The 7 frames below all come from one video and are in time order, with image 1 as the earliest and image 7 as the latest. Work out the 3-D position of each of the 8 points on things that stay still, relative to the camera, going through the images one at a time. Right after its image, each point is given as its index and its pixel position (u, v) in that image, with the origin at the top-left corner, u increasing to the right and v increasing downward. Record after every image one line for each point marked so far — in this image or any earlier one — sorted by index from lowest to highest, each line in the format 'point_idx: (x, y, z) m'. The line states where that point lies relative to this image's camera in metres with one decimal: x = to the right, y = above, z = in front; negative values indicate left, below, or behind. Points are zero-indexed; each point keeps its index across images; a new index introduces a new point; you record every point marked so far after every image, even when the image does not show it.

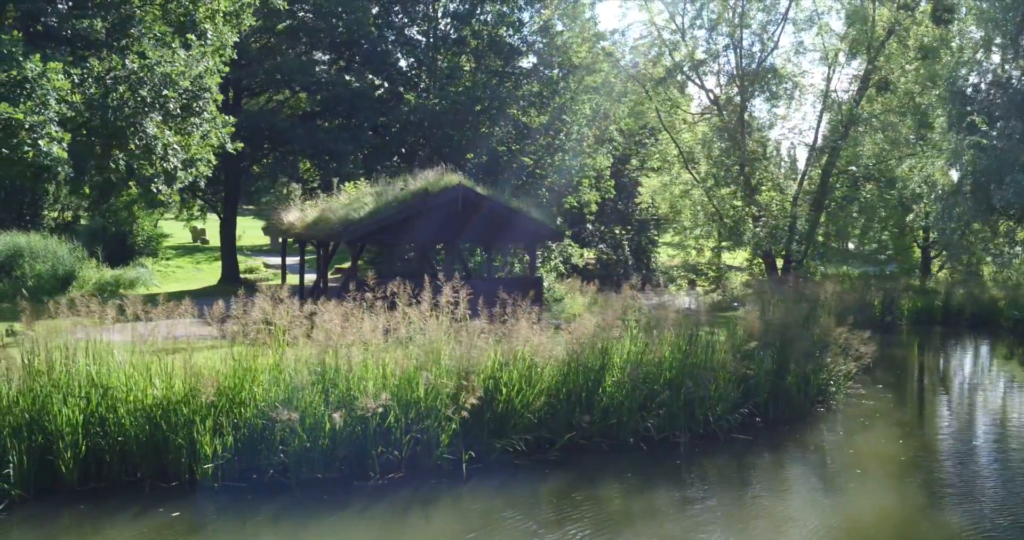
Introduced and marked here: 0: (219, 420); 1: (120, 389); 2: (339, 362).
0: (-2.8, -1.4, +8.1) m
1: (-3.7, -1.1, +8.2) m
2: (-1.7, -1.0, +8.7) m
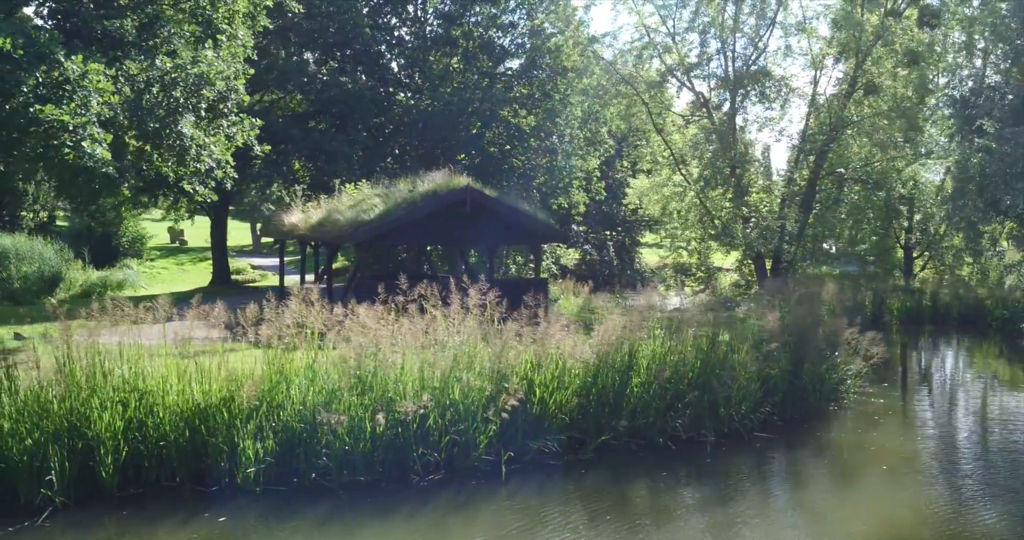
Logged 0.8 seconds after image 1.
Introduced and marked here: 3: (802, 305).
0: (-2.4, -1.5, +8.1) m
1: (-3.3, -1.2, +8.1) m
2: (-1.4, -1.0, +8.7) m
3: (+4.4, -0.5, +12.7) m
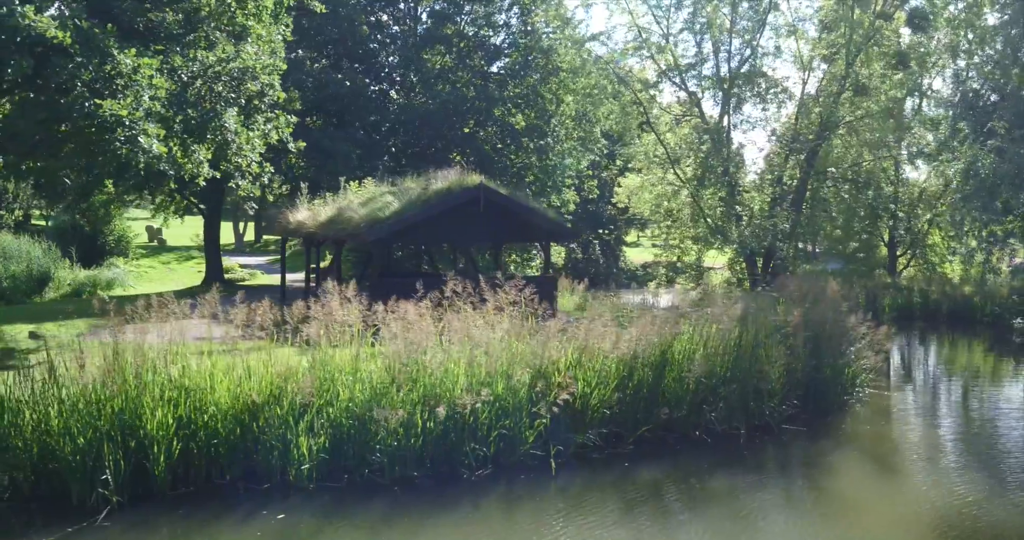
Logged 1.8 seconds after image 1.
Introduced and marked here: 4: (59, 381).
0: (-1.9, -1.4, +8.0) m
1: (-2.8, -1.1, +8.0) m
2: (-0.9, -0.9, +8.7) m
3: (+4.7, -0.5, +12.9) m
4: (-4.1, -1.0, +7.7) m
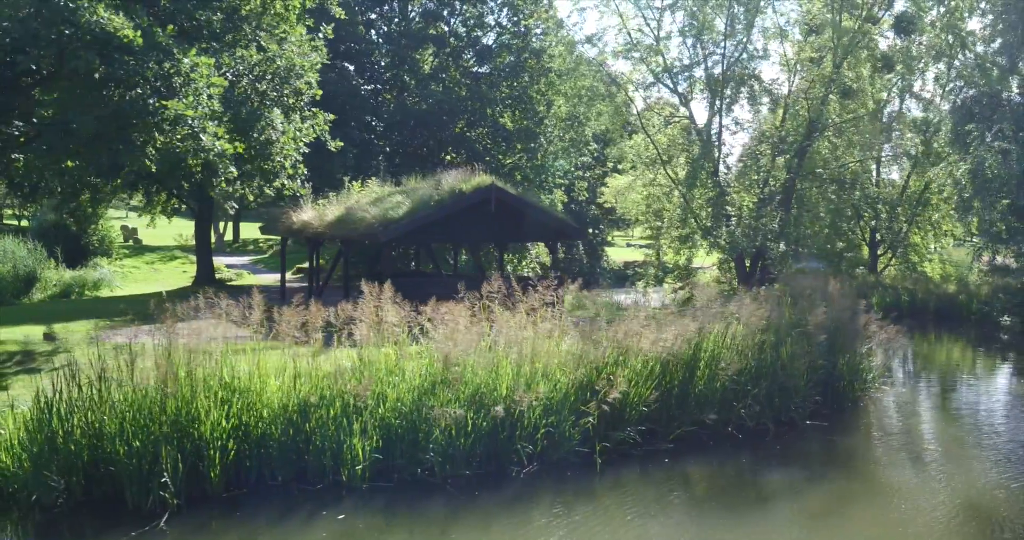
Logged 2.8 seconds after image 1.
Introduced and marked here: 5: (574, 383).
0: (-1.4, -1.4, +8.0) m
1: (-2.3, -1.1, +8.0) m
2: (-0.4, -0.9, +8.7) m
3: (+5.0, -0.4, +13.2) m
4: (-3.6, -1.0, +7.6) m
5: (+0.7, -1.2, +9.1) m
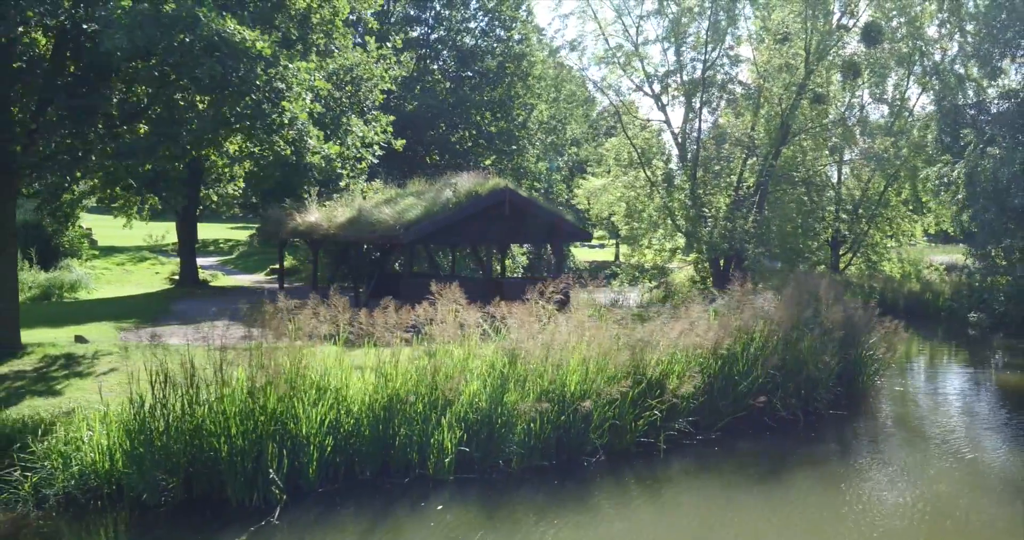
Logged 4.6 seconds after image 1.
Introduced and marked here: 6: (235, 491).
0: (-0.7, -1.4, +8.3) m
1: (-1.6, -1.2, +8.2) m
2: (+0.3, -1.0, +9.1) m
3: (+5.4, -0.4, +13.9) m
4: (-2.8, -1.0, +7.8) m
5: (+1.4, -1.2, +9.5) m
6: (-2.4, -1.9, +7.5) m
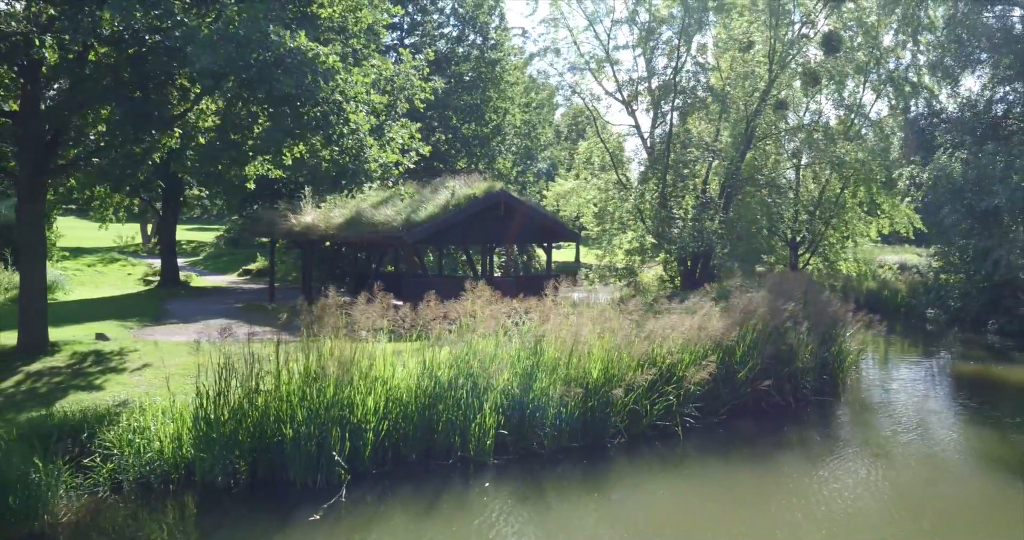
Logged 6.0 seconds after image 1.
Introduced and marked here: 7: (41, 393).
0: (-0.3, -1.4, +9.0) m
1: (-1.2, -1.1, +8.8) m
2: (+0.6, -0.9, +9.7) m
3: (+5.4, -0.4, +14.9) m
4: (-2.4, -1.0, +8.3) m
5: (+1.7, -1.2, +10.3) m
6: (-2.0, -1.9, +8.0) m
7: (-5.4, -1.4, +9.7) m
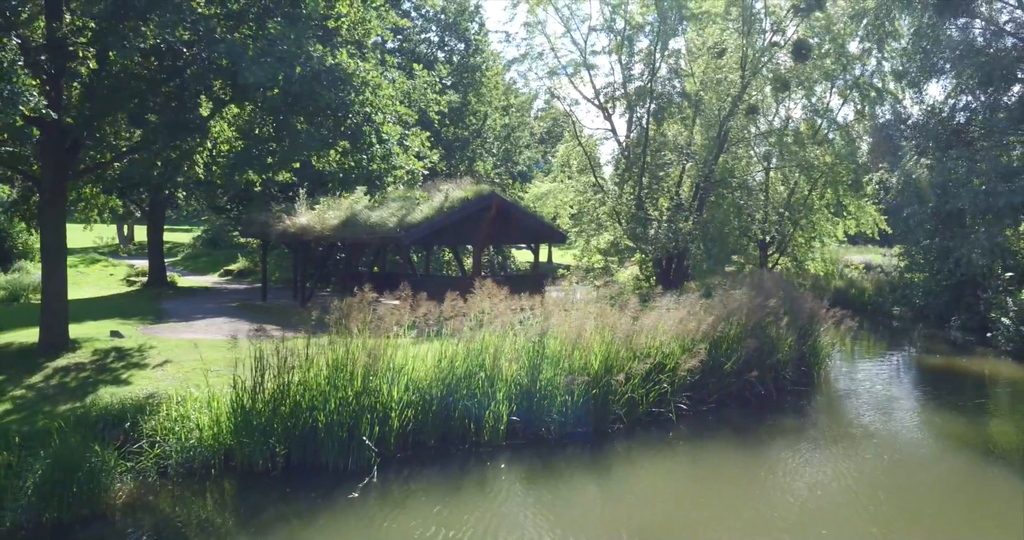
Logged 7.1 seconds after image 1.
0: (-0.2, -1.4, +9.7) m
1: (-1.1, -1.1, +9.4) m
2: (+0.7, -0.9, +10.5) m
3: (+5.3, -0.4, +15.8) m
4: (-2.3, -1.0, +8.9) m
5: (+1.7, -1.2, +11.1) m
6: (-1.8, -1.9, +8.6) m
7: (-5.3, -1.4, +10.2) m
